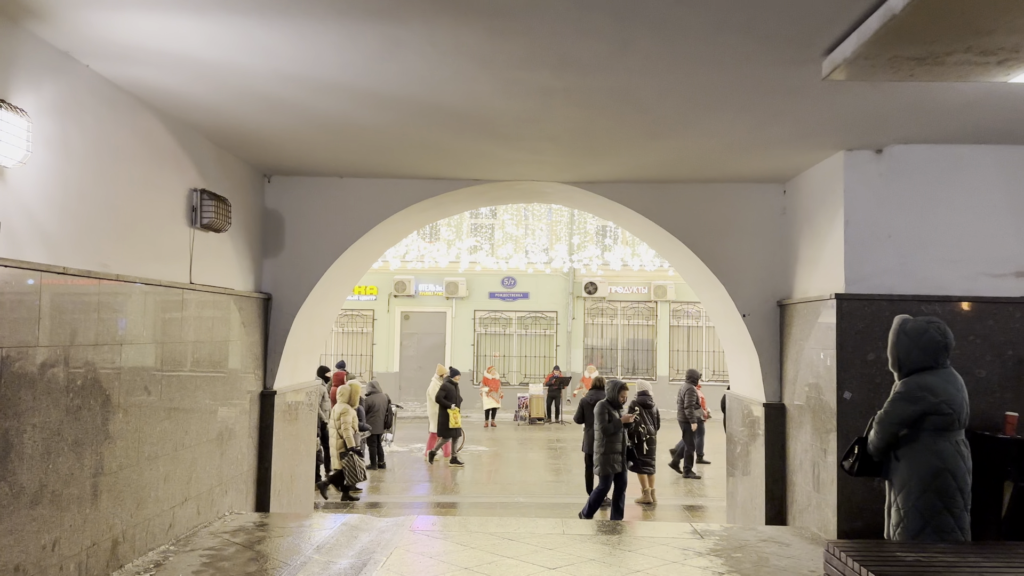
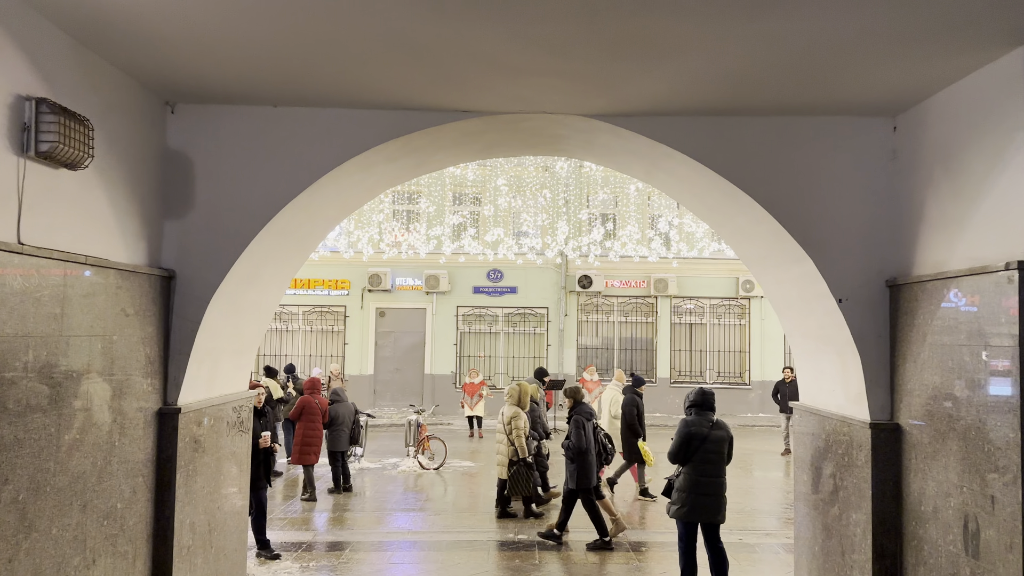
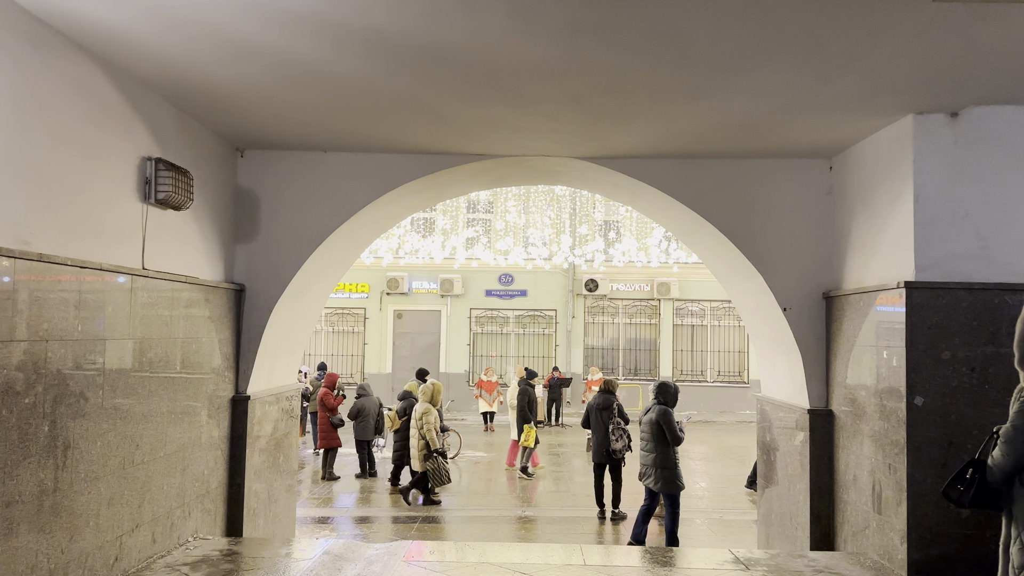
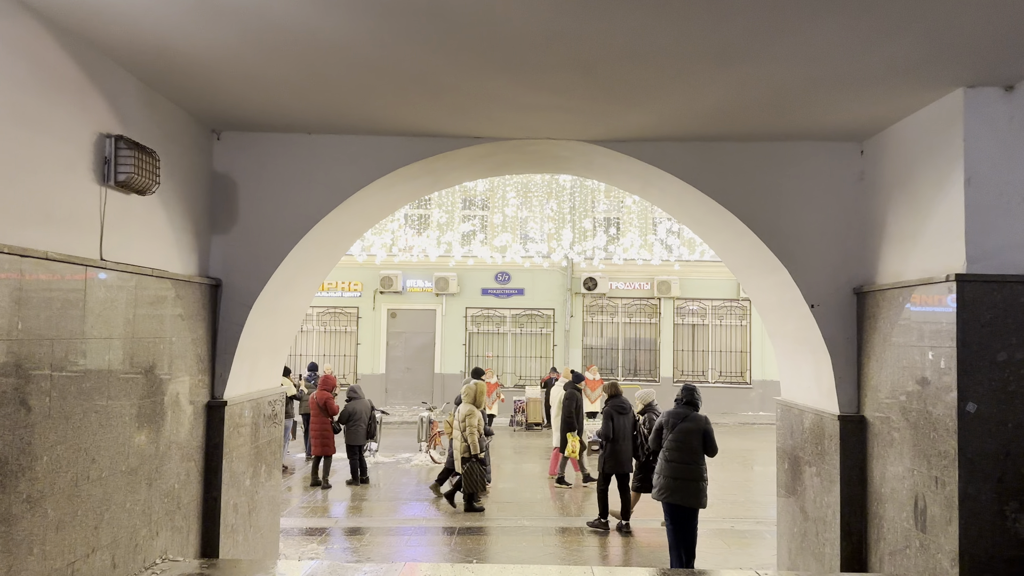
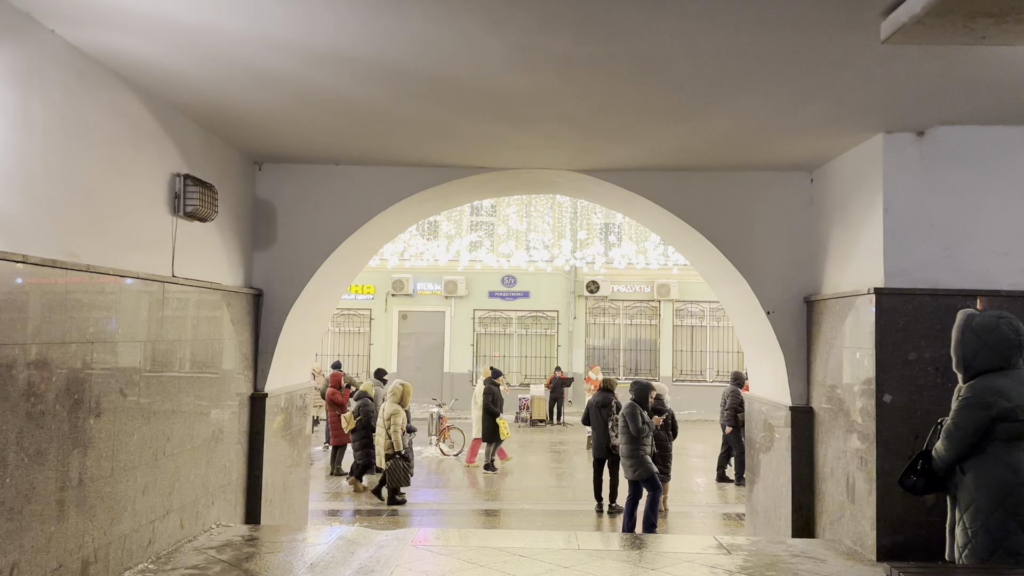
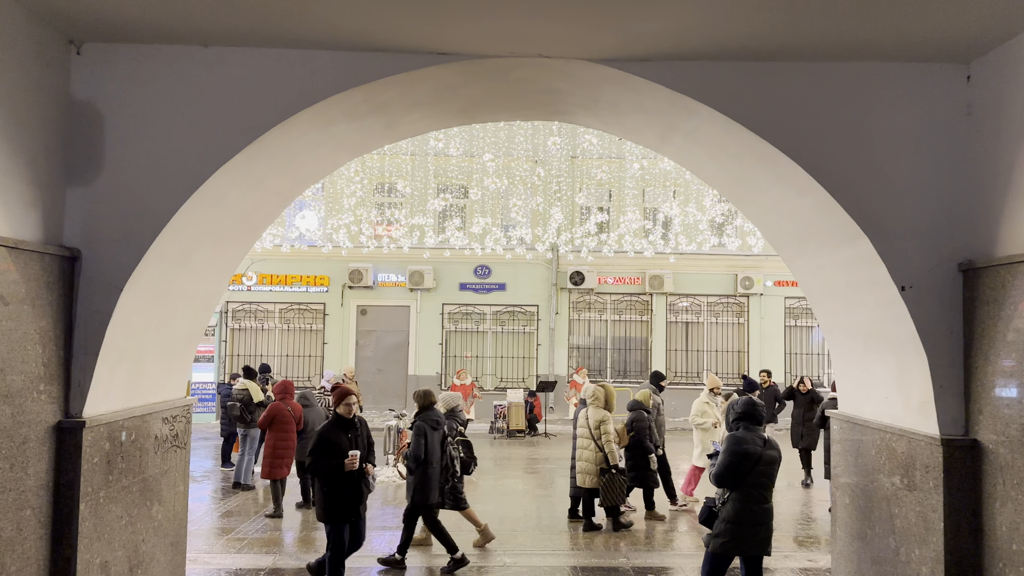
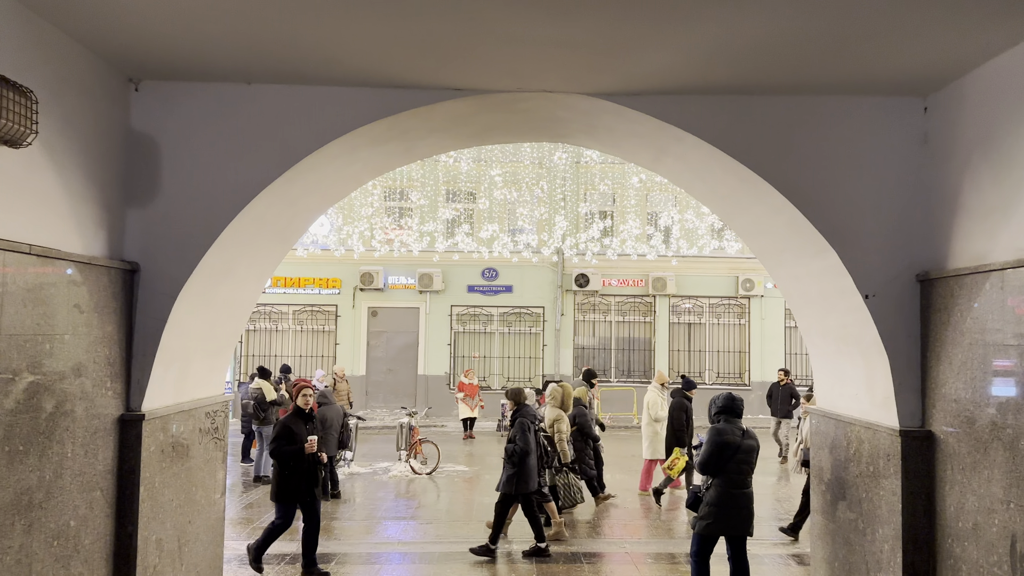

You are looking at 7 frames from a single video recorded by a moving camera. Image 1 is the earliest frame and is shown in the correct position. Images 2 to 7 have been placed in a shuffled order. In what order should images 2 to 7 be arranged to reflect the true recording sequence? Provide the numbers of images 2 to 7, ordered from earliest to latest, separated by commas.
5, 3, 4, 2, 7, 6
